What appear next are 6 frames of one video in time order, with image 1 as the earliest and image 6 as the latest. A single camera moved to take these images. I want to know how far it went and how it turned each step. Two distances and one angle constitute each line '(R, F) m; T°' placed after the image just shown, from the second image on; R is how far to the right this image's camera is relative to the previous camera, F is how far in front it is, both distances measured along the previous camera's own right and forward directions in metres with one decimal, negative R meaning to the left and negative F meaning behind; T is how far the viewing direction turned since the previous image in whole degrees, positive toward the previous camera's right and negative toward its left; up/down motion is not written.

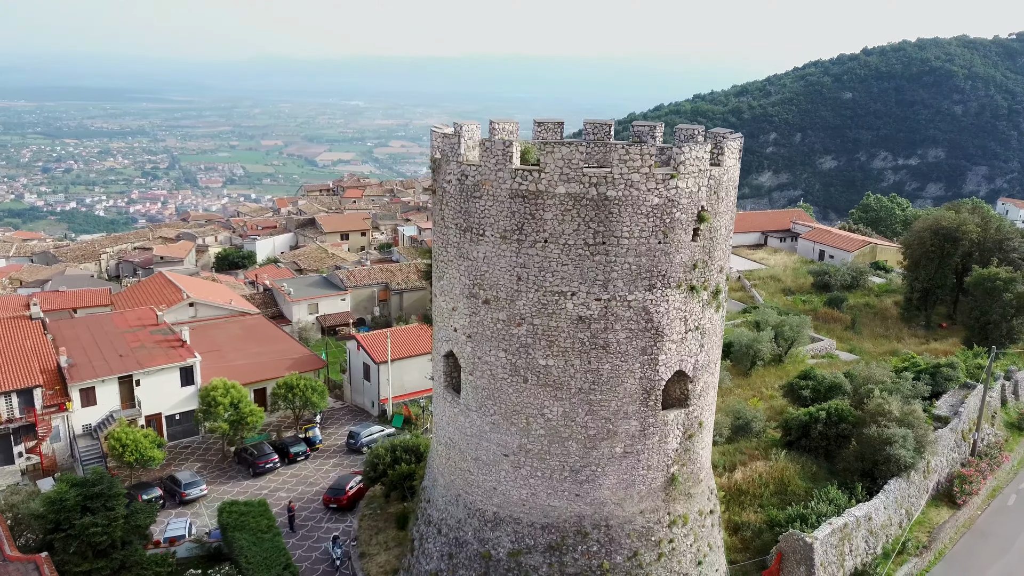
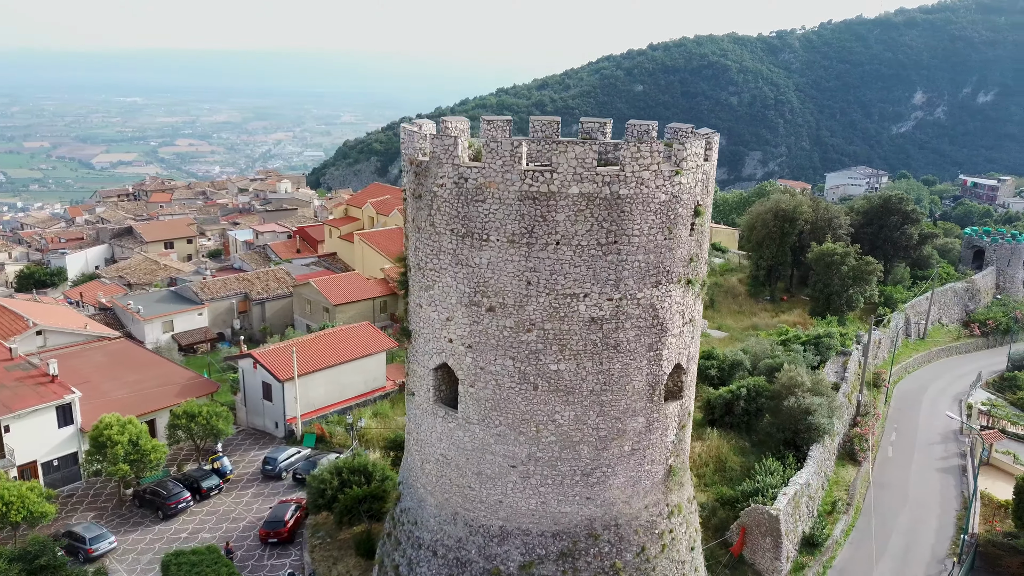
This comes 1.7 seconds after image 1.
(-2.6, +0.7) m; +13°
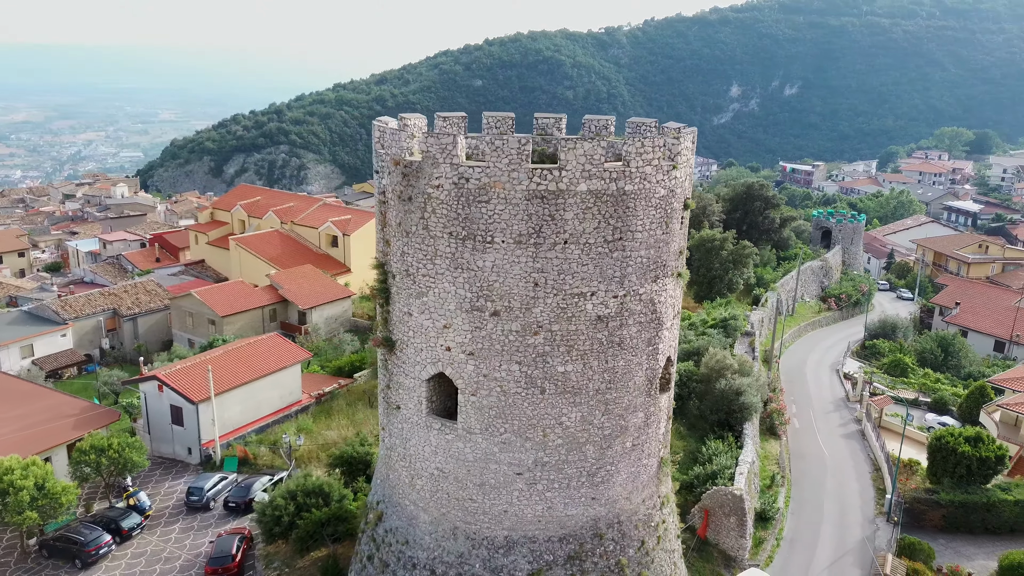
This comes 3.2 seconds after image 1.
(-2.1, +0.6) m; +11°
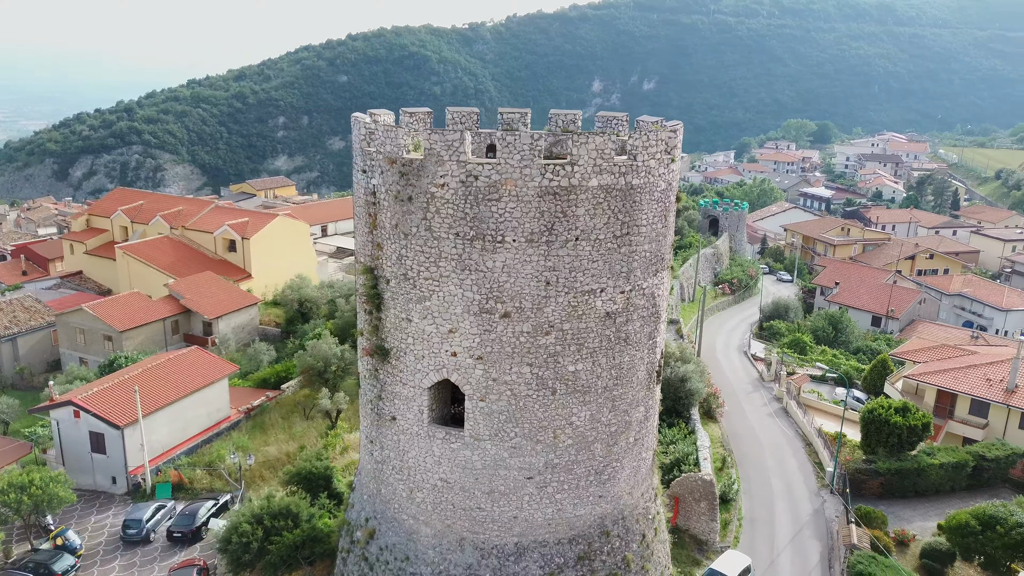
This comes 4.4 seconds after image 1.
(-1.8, +0.5) m; +9°
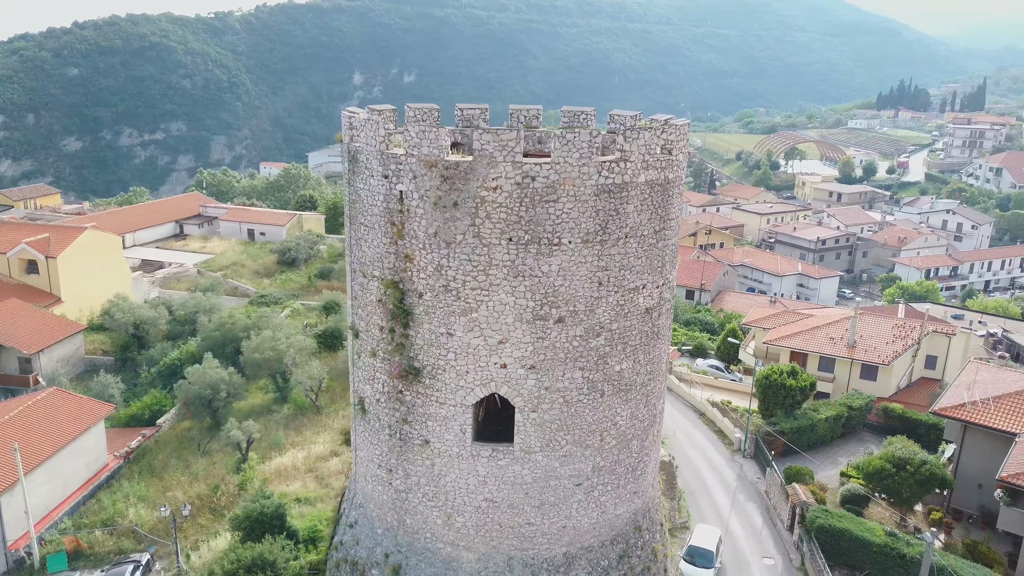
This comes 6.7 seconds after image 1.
(-3.4, +1.0) m; +16°
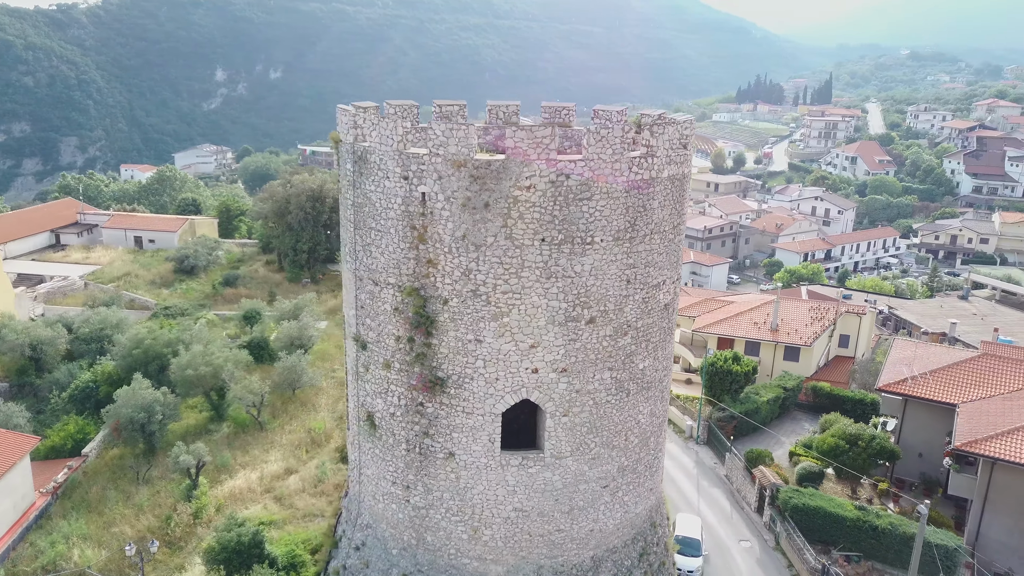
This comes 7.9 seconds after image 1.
(-1.8, +0.5) m; +9°
